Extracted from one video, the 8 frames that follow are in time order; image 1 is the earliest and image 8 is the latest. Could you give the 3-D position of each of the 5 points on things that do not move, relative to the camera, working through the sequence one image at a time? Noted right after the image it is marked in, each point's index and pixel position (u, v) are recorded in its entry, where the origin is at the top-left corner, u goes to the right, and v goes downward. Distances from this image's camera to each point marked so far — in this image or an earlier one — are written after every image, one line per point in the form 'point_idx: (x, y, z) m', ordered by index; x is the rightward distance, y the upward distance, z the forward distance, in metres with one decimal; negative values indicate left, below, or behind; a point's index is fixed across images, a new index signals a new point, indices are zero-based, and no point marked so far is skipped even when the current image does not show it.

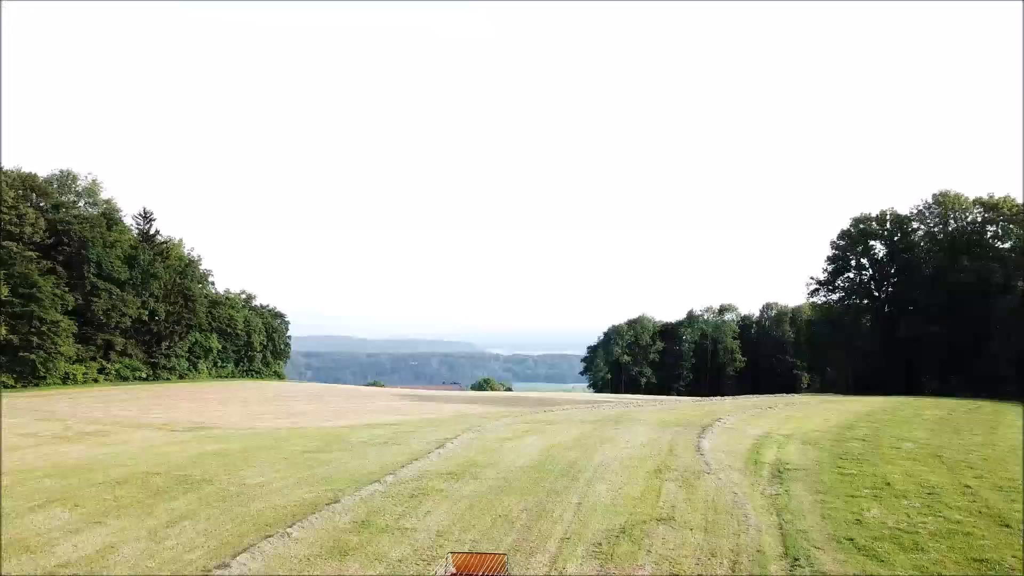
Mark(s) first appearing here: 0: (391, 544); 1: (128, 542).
0: (-3.6, -7.6, +16.8) m
1: (-12.1, -7.9, +17.7) m
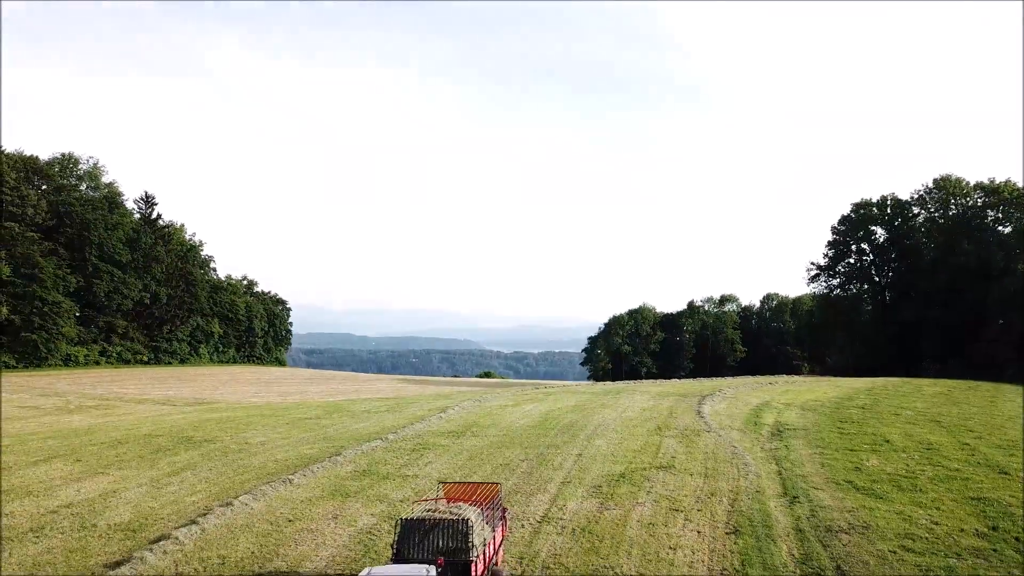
0: (-3.6, -6.0, +16.9) m
1: (-12.1, -6.3, +17.8) m
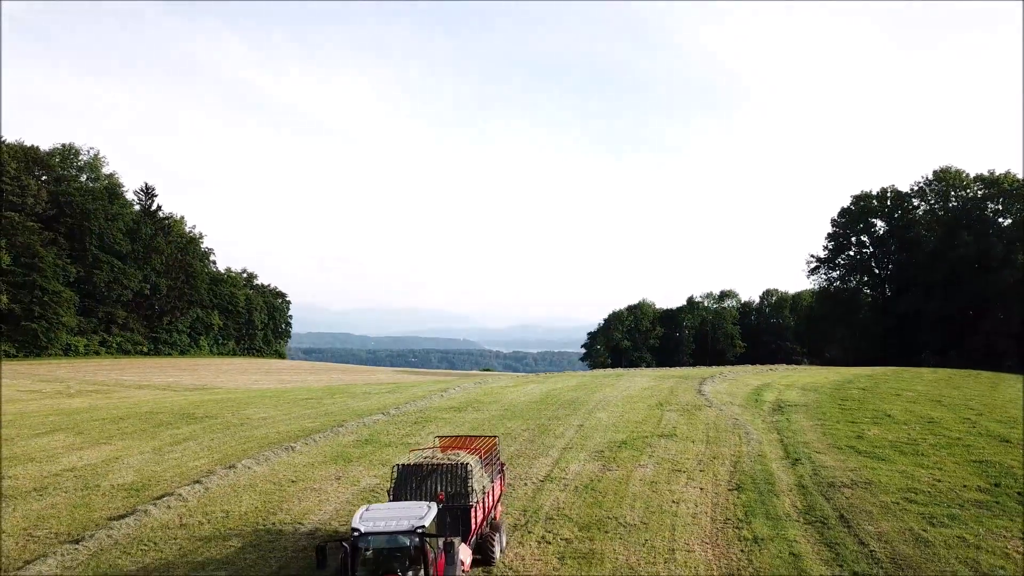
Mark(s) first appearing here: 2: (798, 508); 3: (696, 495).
0: (-3.5, -5.0, +16.9) m
1: (-12.0, -5.3, +17.8) m
2: (+5.9, -4.5, +11.6) m
3: (+4.2, -4.6, +12.7) m
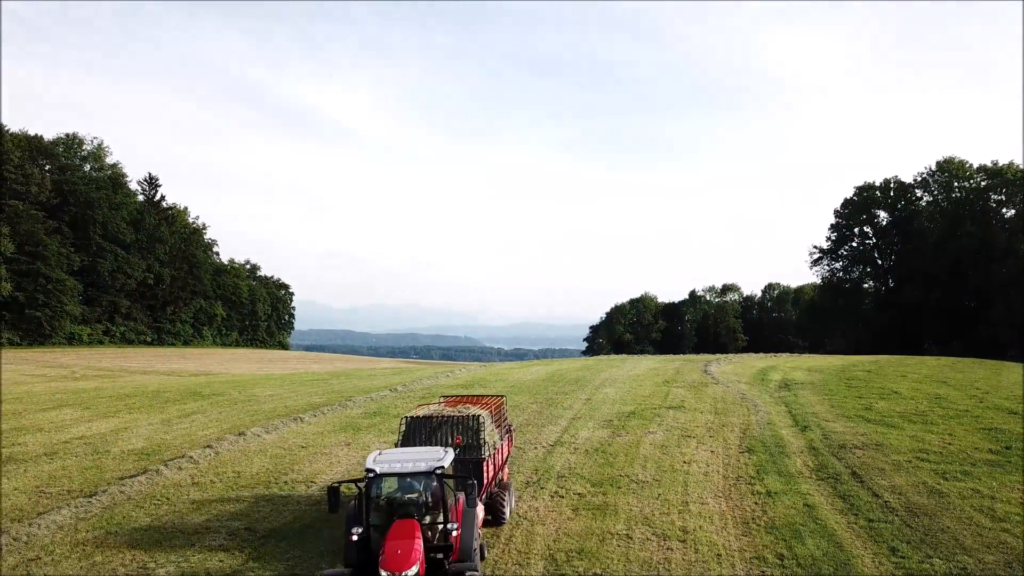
0: (-3.2, -4.1, +16.9) m
1: (-11.8, -4.4, +17.8) m
2: (+6.2, -3.7, +11.6) m
3: (+4.4, -3.8, +12.7) m
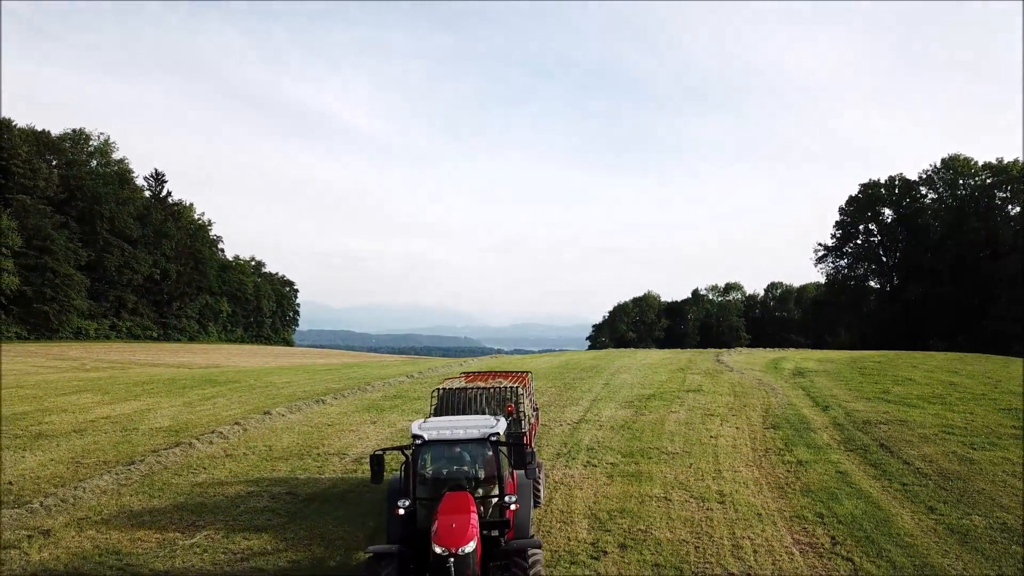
0: (-2.6, -3.5, +17.1) m
1: (-11.1, -3.8, +18.0) m
2: (+6.8, -3.2, +11.8) m
3: (+5.0, -3.3, +12.8) m
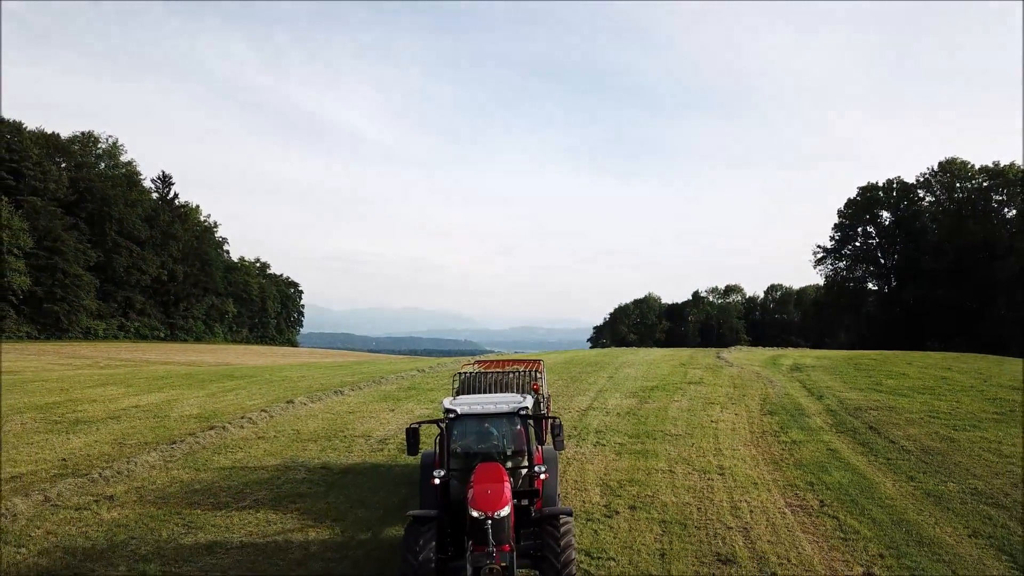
0: (-2.3, -3.4, +17.9) m
1: (-10.8, -3.7, +18.8) m
2: (+7.1, -3.0, +12.6) m
3: (+5.3, -3.1, +13.6) m
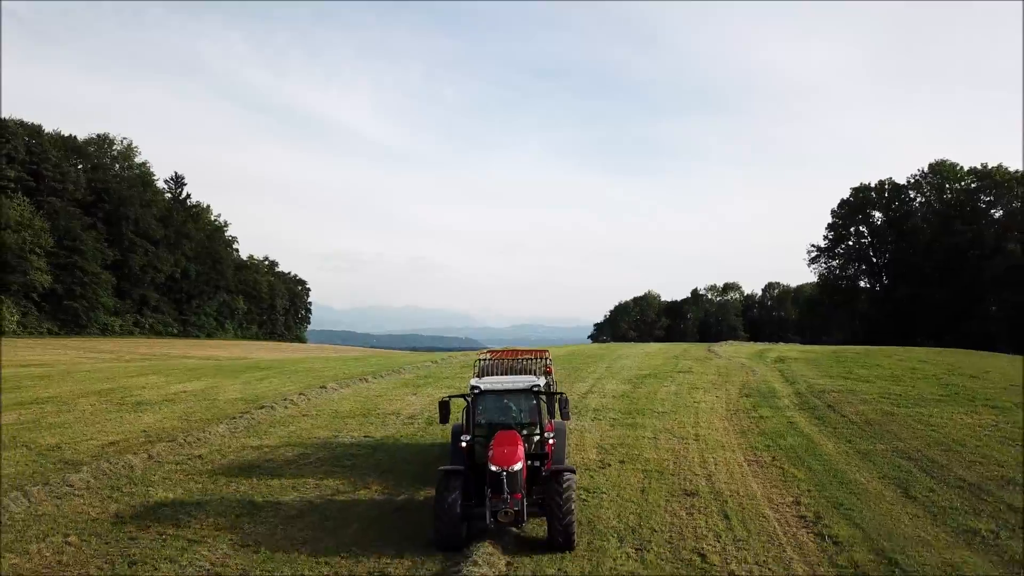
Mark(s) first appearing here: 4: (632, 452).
0: (-2.0, -3.4, +19.9) m
1: (-10.6, -3.6, +20.8) m
2: (+7.4, -3.0, +14.6) m
3: (+5.6, -3.1, +15.7) m
4: (+2.3, -3.1, +10.6) m
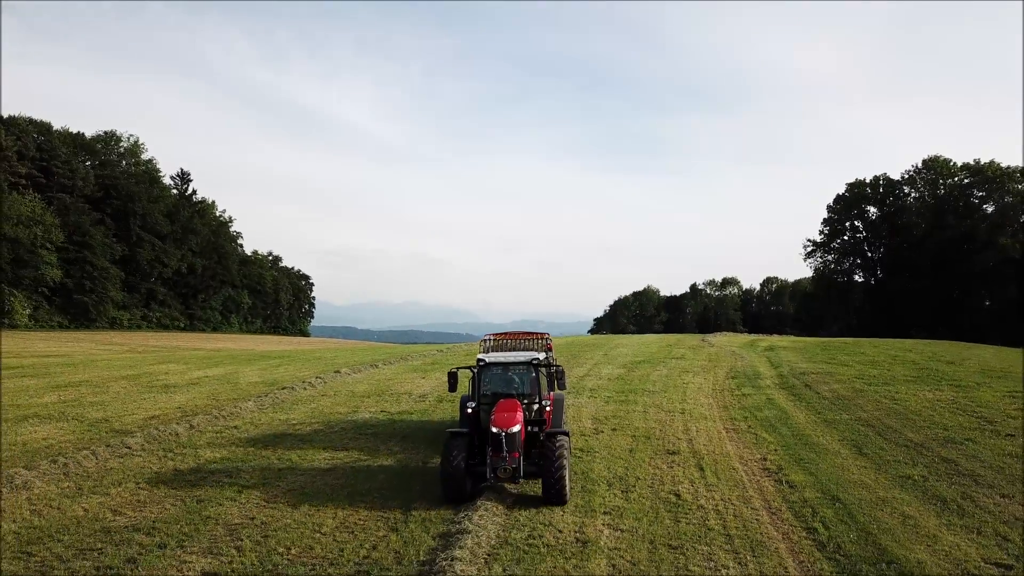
0: (-2.0, -3.0, +21.2) m
1: (-10.5, -3.3, +22.1) m
2: (+7.4, -2.7, +15.8) m
3: (+5.7, -2.8, +16.9) m
4: (+2.4, -2.8, +11.9) m
